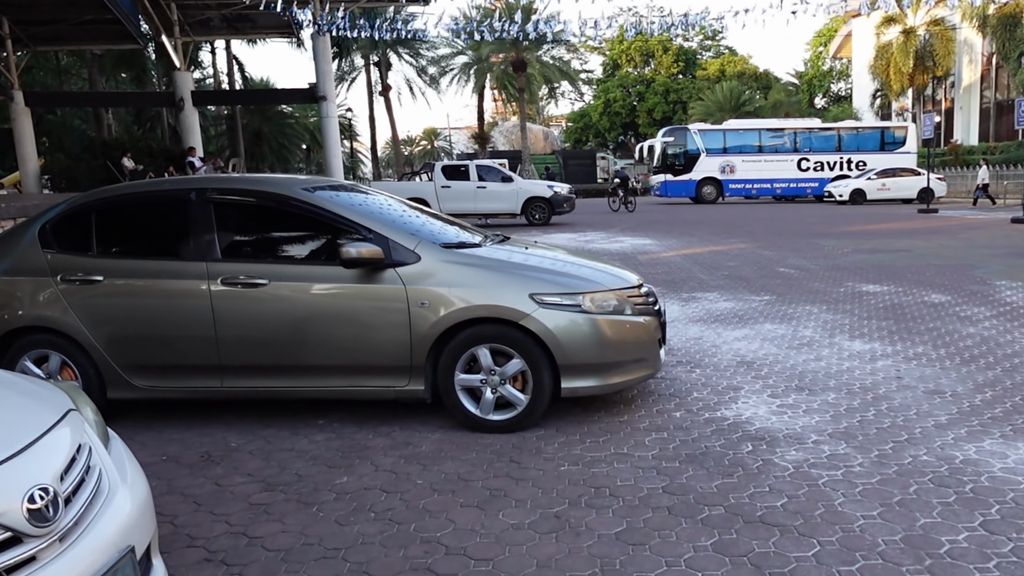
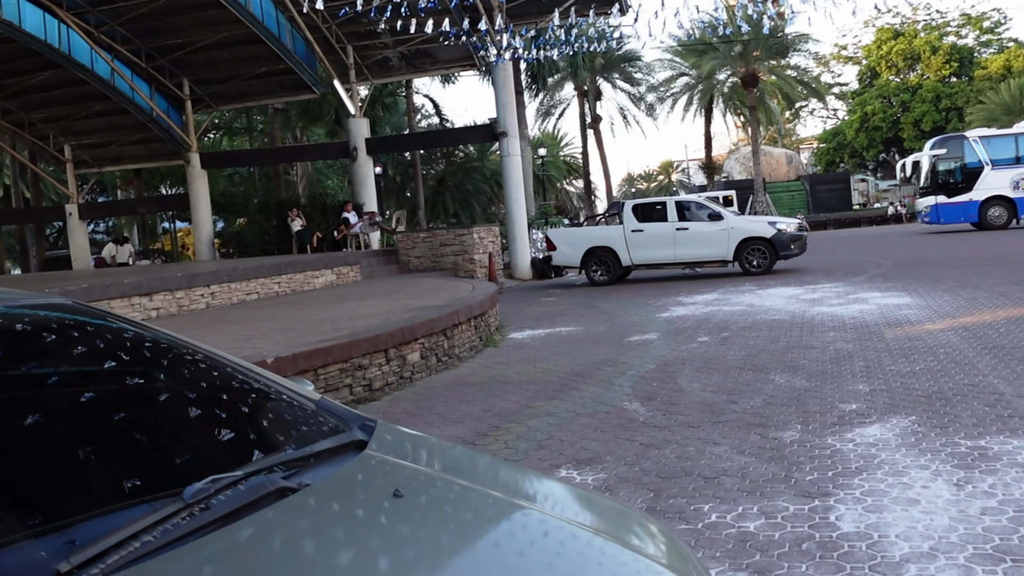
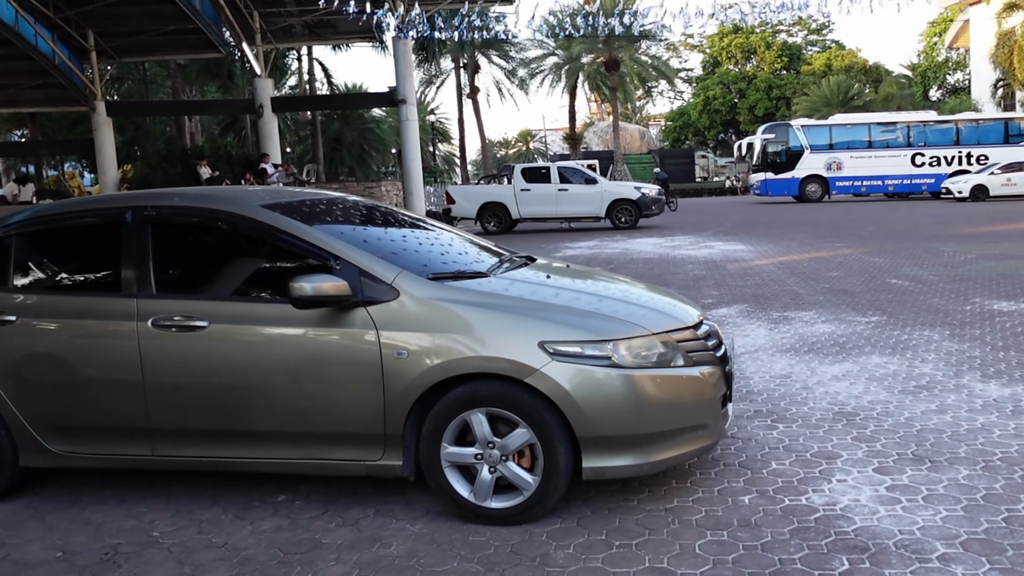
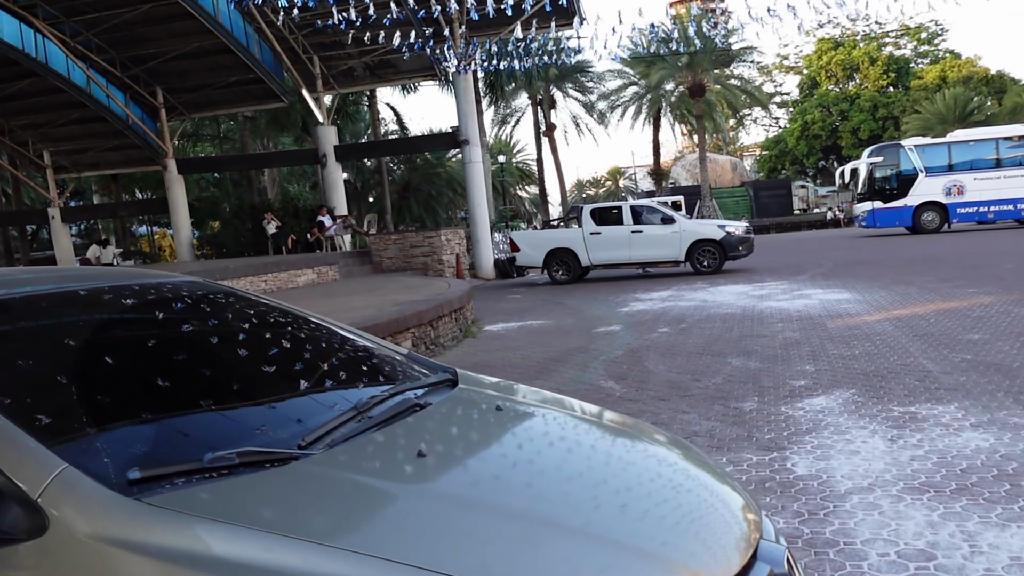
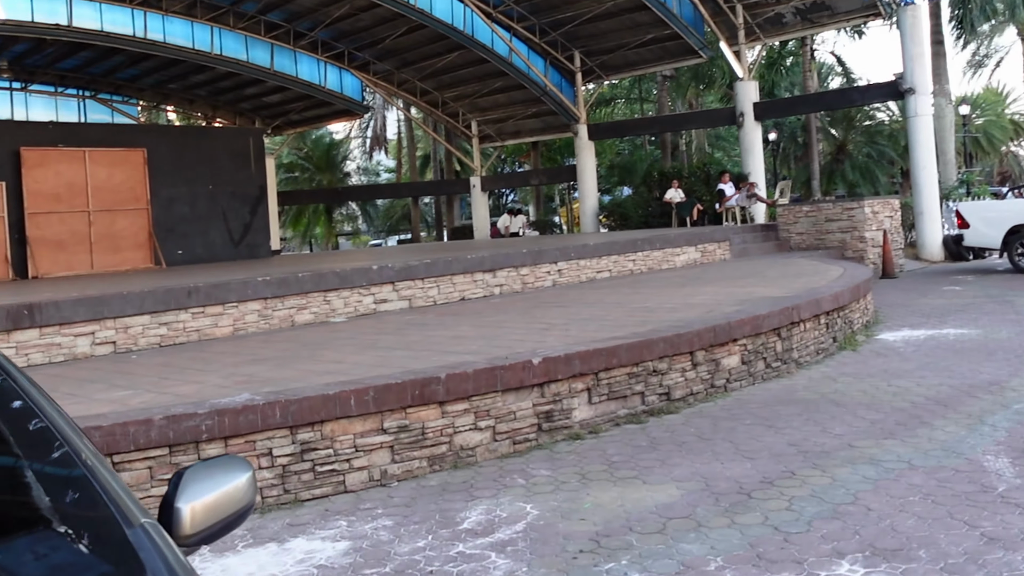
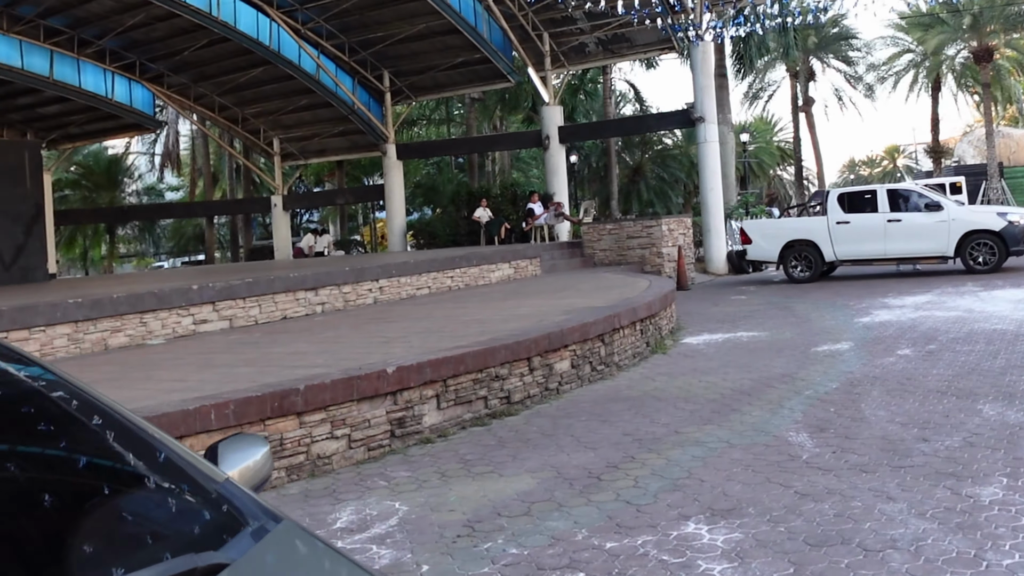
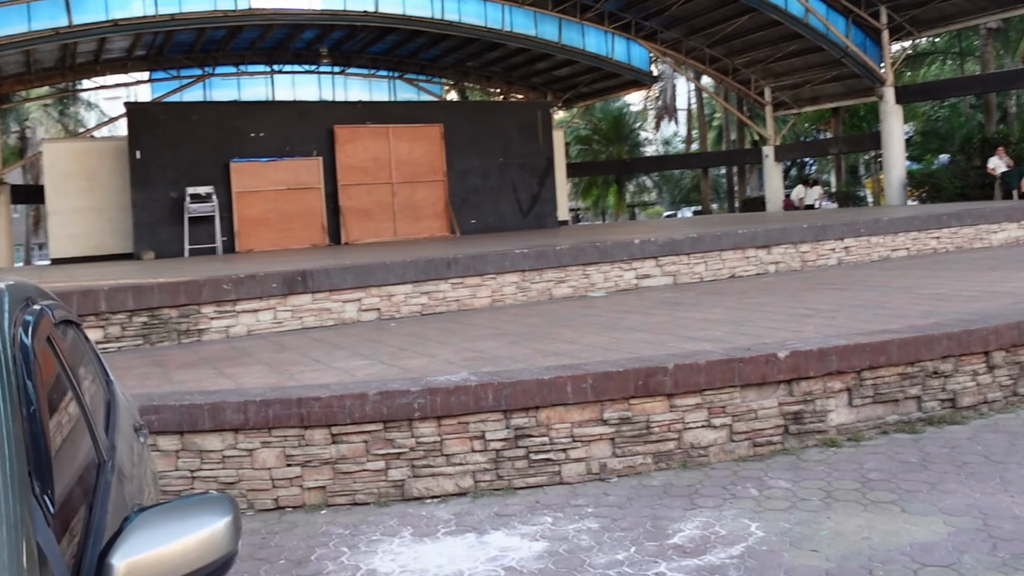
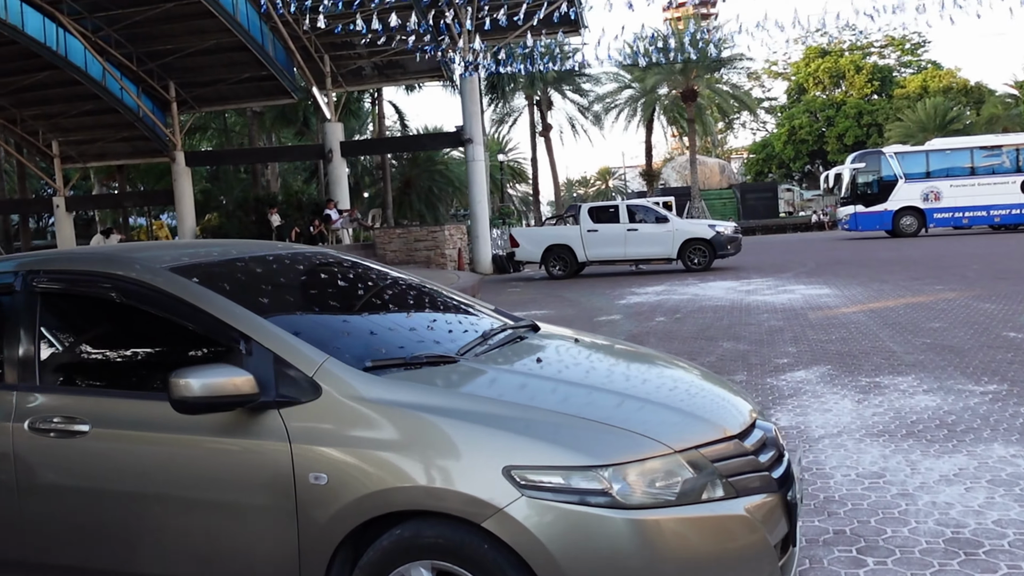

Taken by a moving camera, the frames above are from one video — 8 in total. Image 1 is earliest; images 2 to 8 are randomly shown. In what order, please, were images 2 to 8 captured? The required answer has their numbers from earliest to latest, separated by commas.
3, 8, 4, 2, 6, 5, 7
